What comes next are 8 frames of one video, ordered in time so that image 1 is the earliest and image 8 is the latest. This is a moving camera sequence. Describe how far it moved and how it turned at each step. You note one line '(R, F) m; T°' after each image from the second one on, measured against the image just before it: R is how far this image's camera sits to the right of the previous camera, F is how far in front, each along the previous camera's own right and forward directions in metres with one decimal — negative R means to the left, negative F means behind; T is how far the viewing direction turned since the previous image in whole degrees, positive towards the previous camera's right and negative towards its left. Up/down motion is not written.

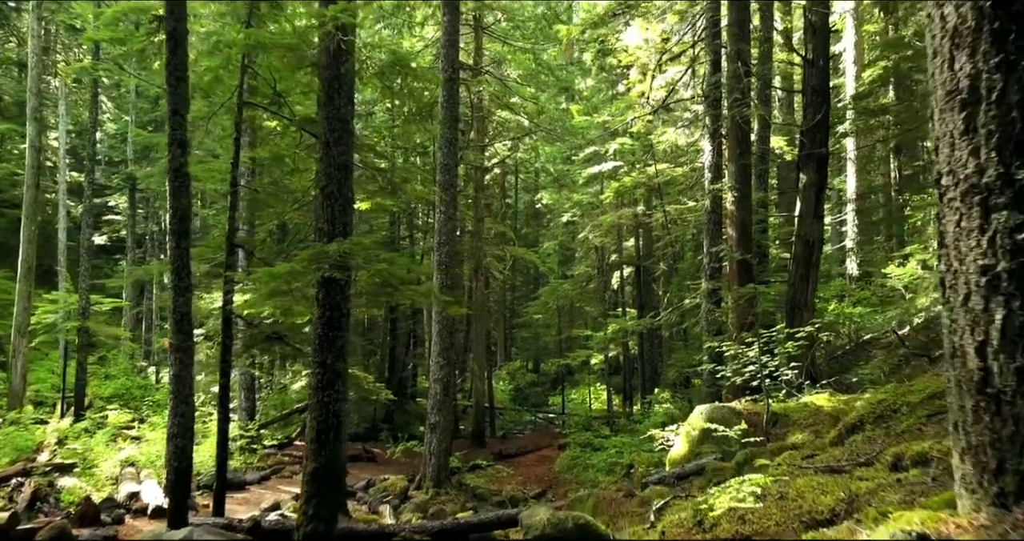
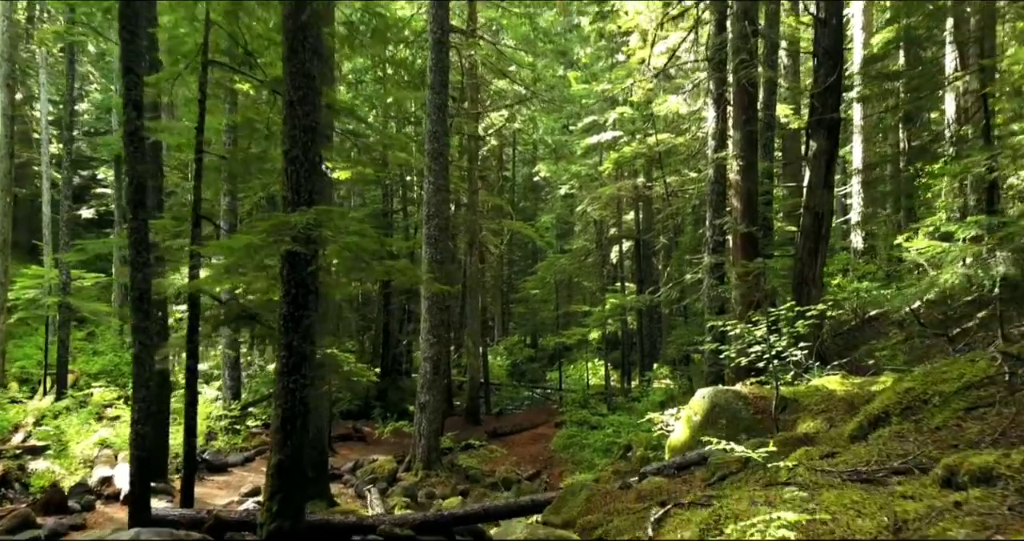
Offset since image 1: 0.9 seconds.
(+0.1, +0.6) m; 0°
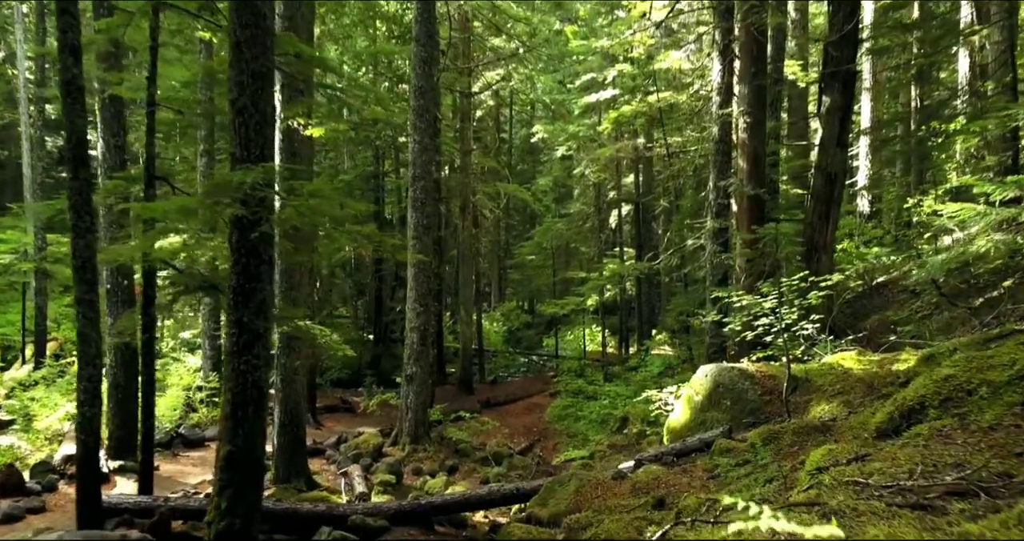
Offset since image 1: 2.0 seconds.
(+0.1, +0.7) m; 0°
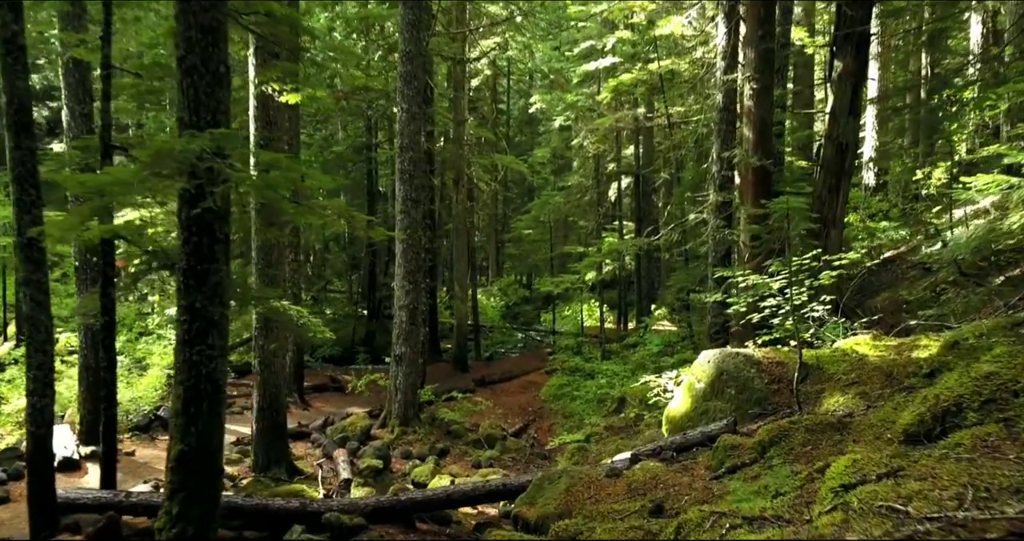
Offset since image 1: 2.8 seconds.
(+0.1, +0.5) m; 0°
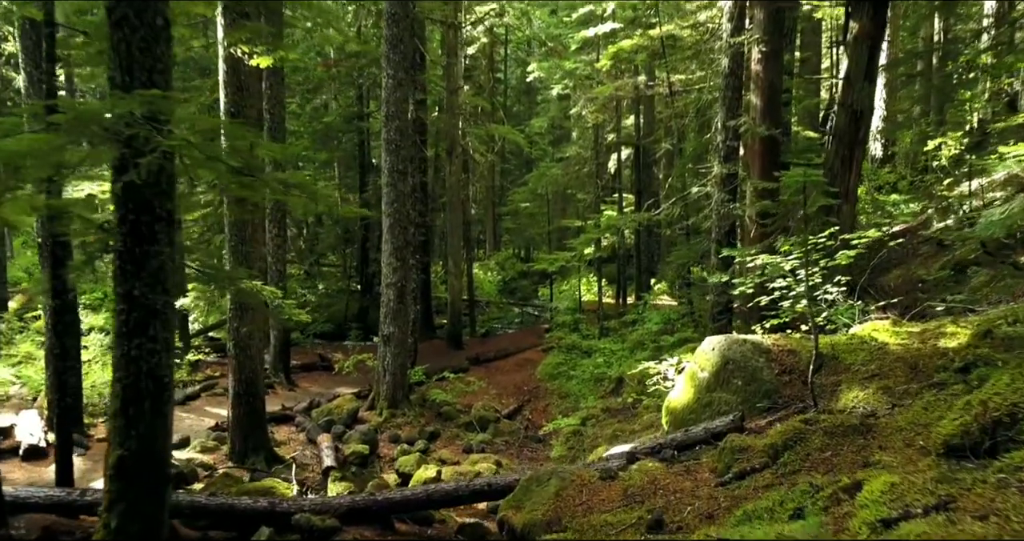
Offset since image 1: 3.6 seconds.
(+0.1, +0.6) m; 0°
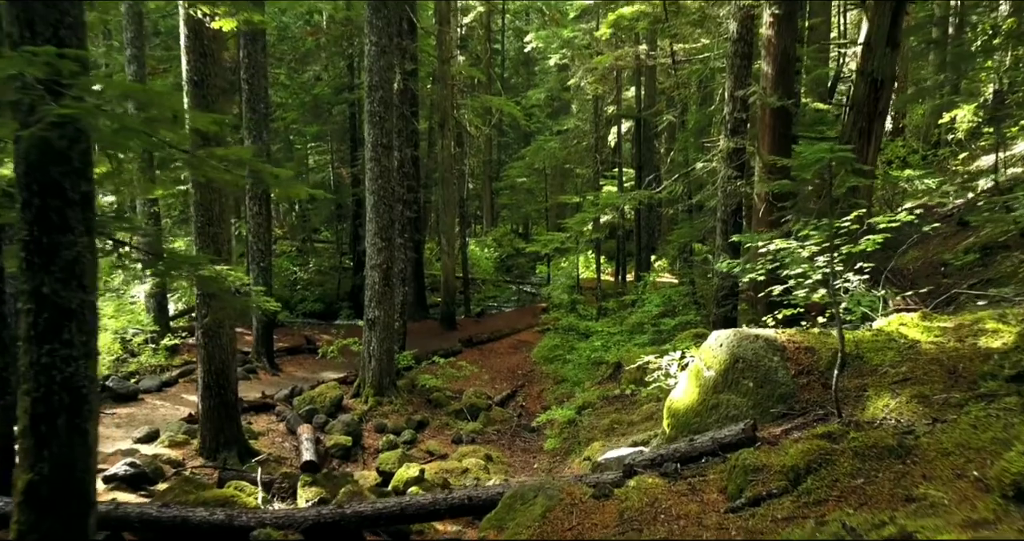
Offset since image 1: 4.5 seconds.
(+0.1, +0.6) m; 0°
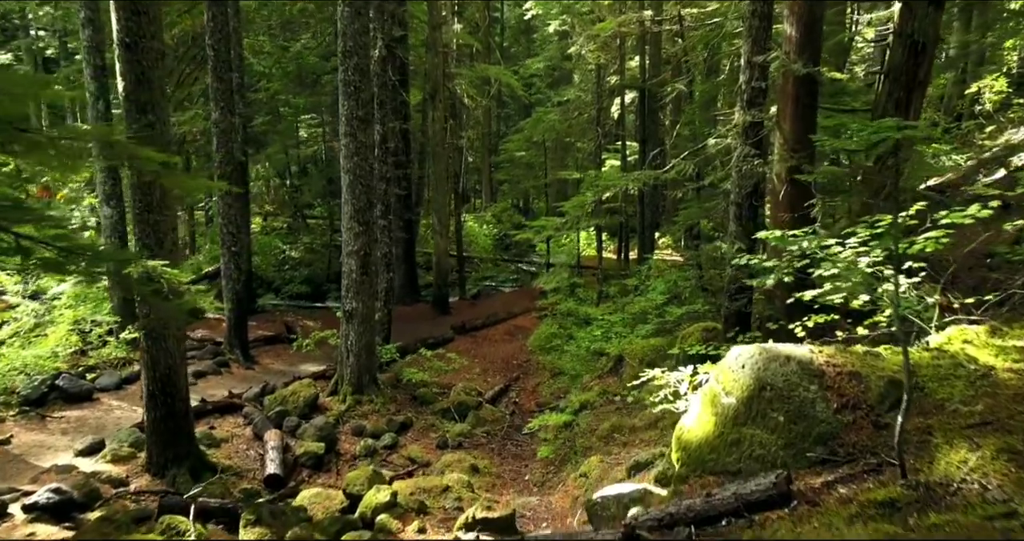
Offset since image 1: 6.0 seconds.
(+0.2, +1.0) m; 0°
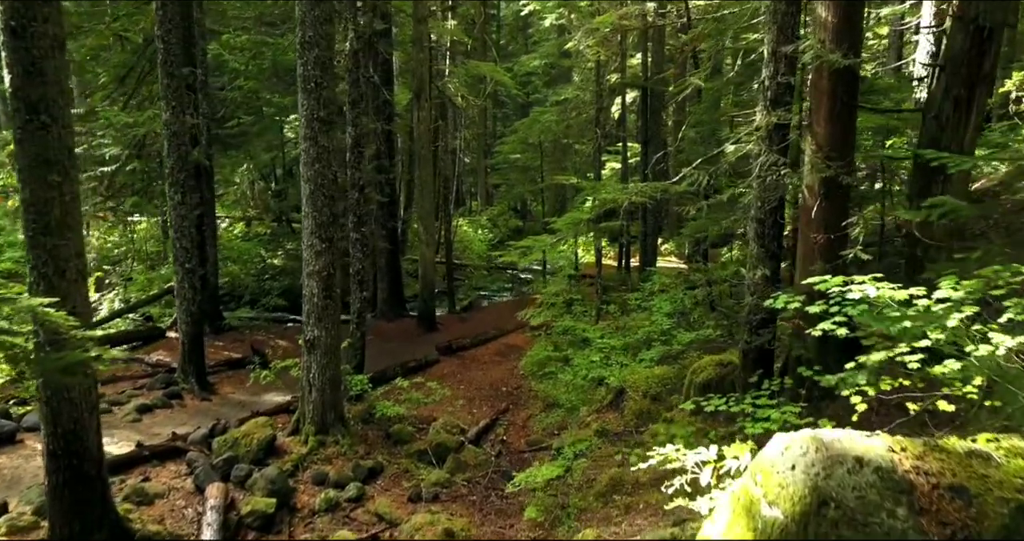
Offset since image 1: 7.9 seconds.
(+0.2, +1.2) m; 0°
